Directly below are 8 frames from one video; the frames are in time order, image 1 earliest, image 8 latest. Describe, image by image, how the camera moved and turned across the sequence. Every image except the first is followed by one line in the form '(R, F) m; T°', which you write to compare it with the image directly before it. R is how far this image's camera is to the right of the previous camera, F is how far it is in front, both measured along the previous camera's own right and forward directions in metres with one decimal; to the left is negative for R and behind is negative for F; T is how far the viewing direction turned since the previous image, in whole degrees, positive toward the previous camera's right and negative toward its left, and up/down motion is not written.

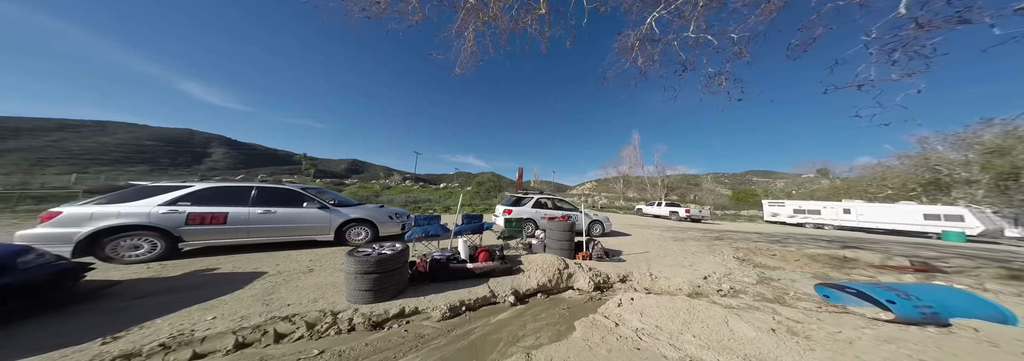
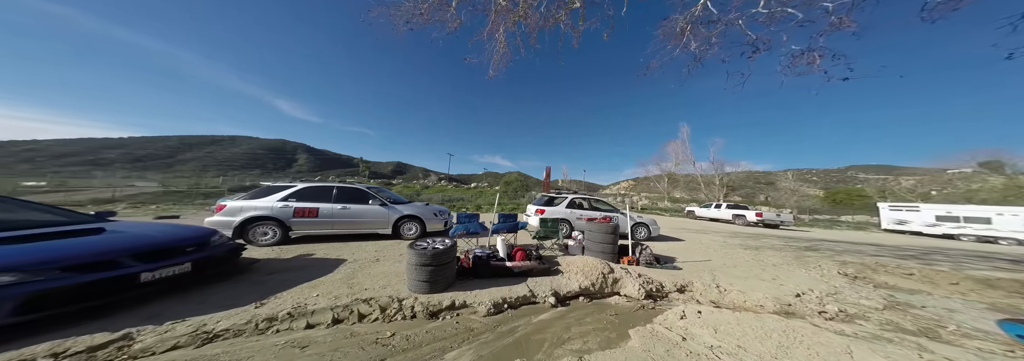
(0.0, 0.0) m; -9°
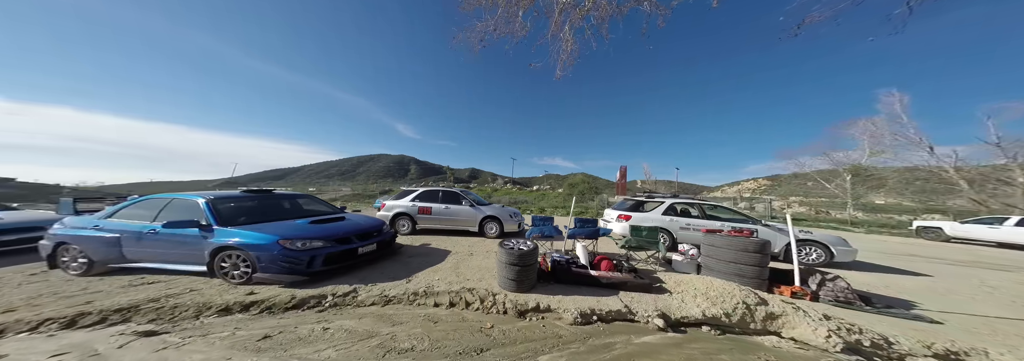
(-0.1, 0.0) m; -19°
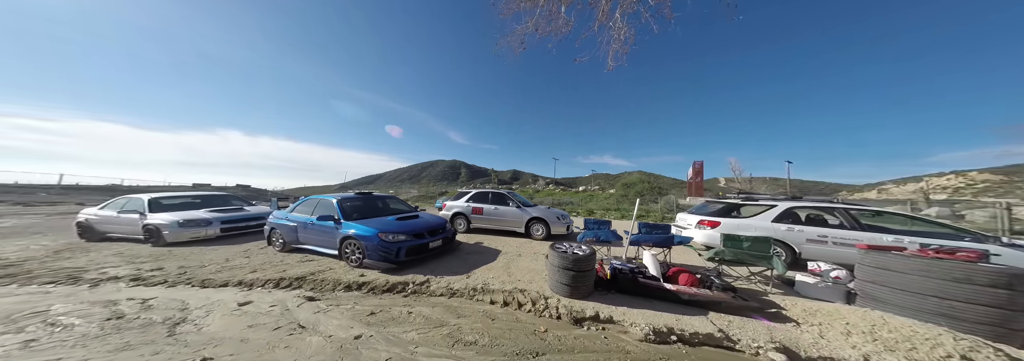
(-0.1, 0.0) m; -12°
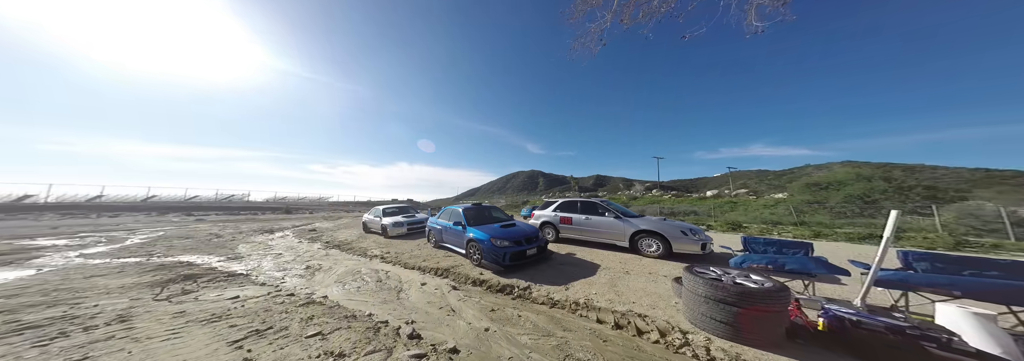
(-0.3, 0.0) m; -24°
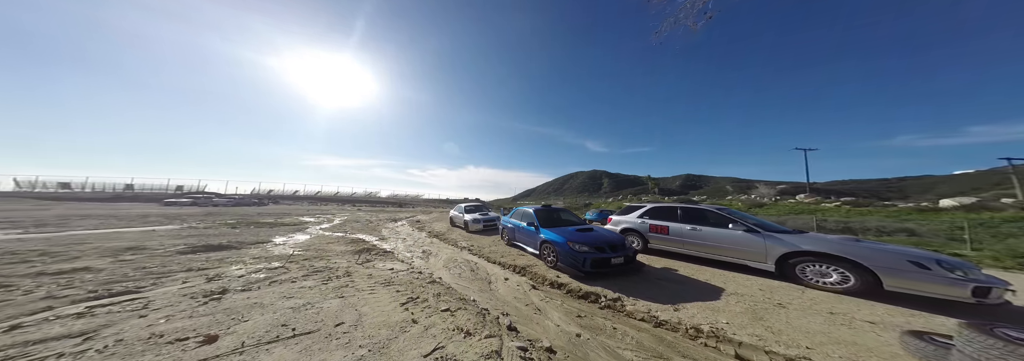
(-0.7, -0.1) m; -19°
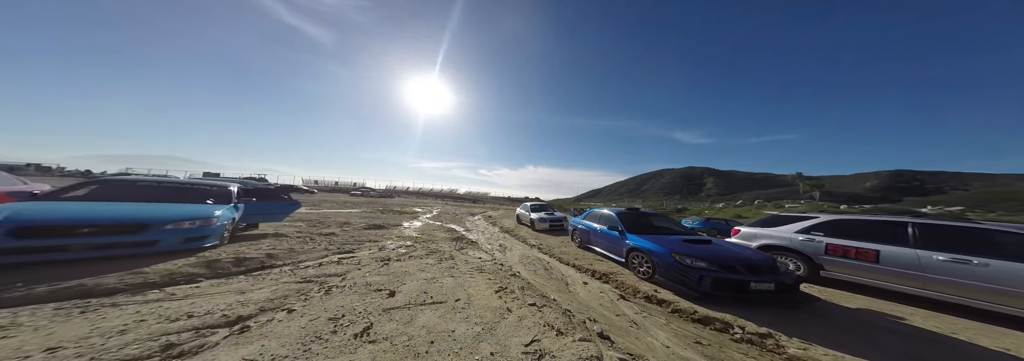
(-0.3, 0.0) m; -21°
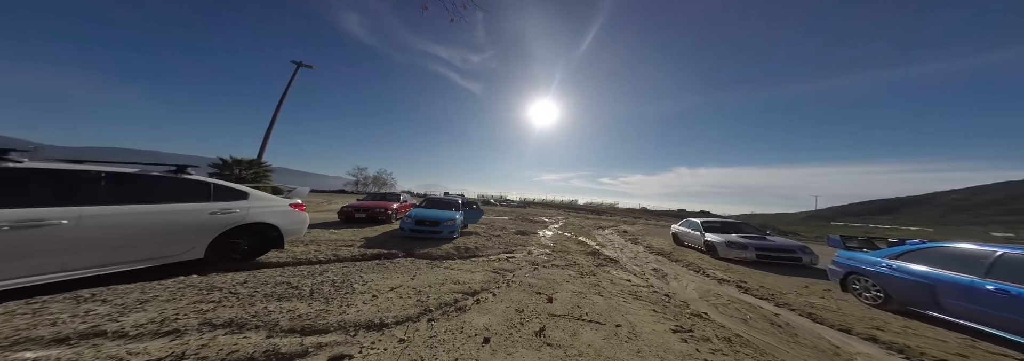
(-0.6, -0.4) m; -37°
